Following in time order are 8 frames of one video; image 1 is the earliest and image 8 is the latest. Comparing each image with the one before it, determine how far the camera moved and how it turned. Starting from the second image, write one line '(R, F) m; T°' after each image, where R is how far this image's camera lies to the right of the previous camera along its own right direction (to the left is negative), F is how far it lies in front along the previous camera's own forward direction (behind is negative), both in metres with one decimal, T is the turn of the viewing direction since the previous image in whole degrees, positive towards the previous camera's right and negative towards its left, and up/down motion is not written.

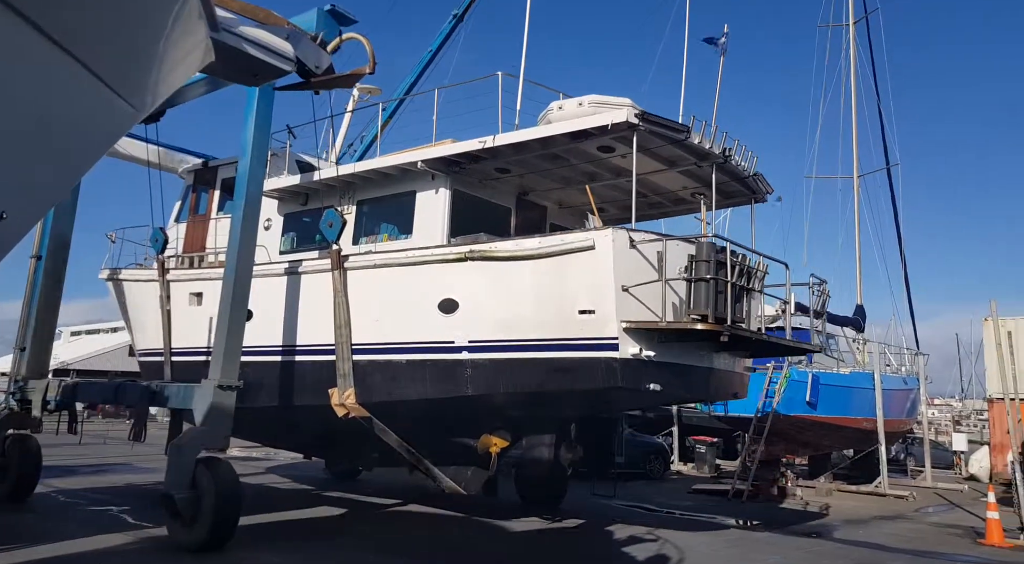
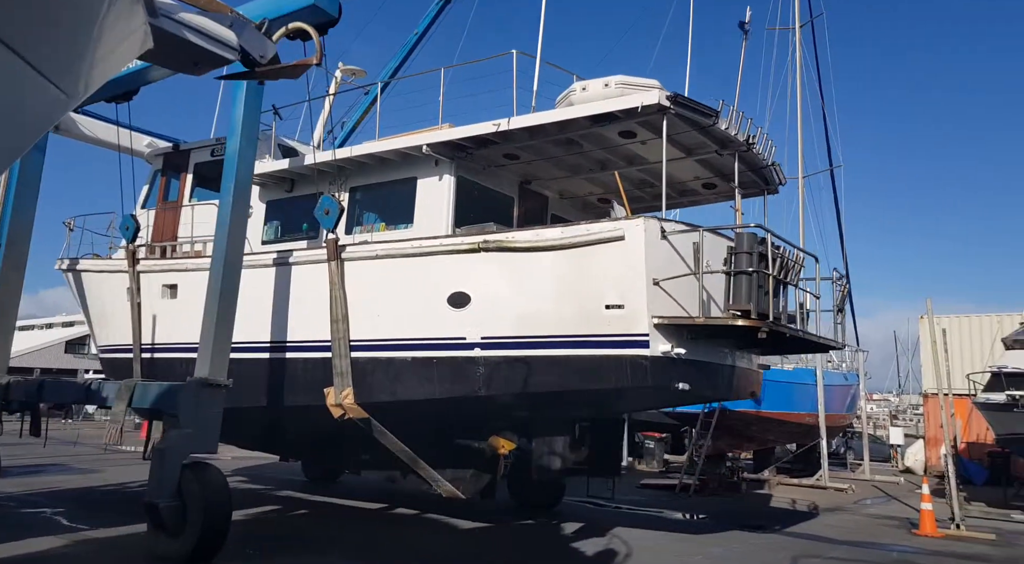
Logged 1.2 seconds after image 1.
(-0.5, +0.4) m; +4°
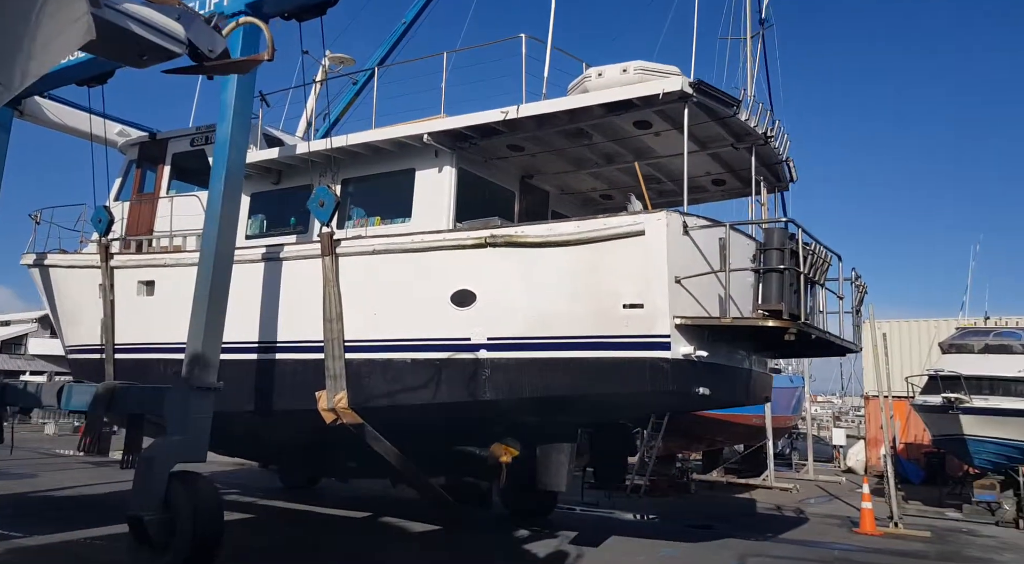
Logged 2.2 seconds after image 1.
(-0.3, +0.3) m; +2°
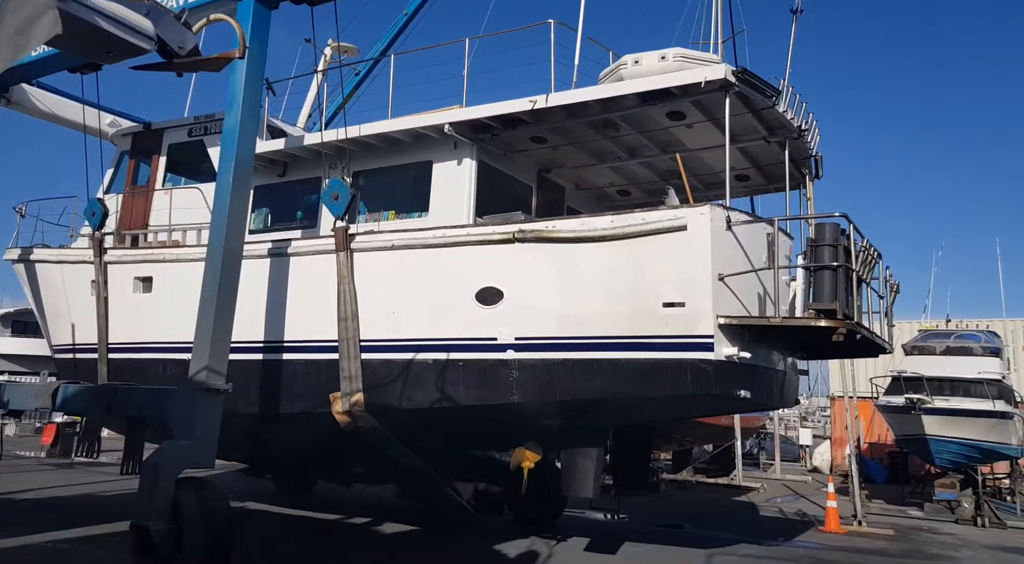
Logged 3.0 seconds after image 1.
(-0.4, +0.3) m; +2°
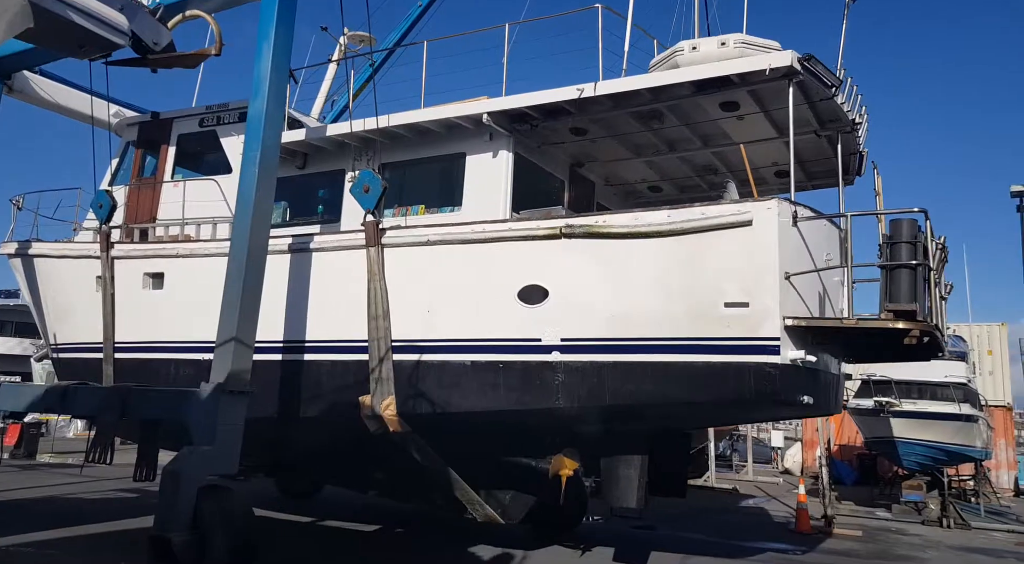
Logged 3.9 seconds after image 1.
(-0.4, +0.3) m; +1°
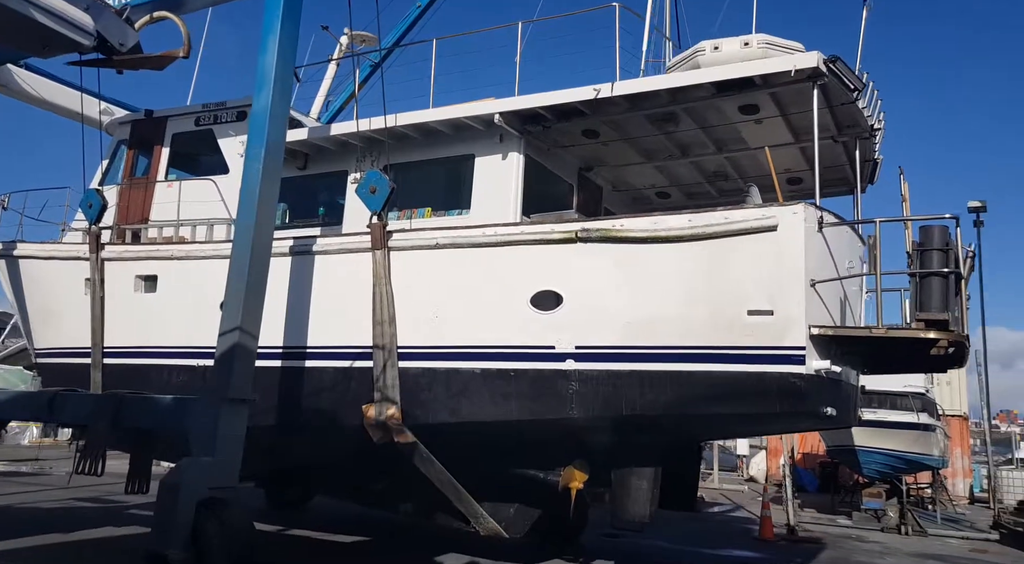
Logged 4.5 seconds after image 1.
(-0.2, +0.2) m; +1°
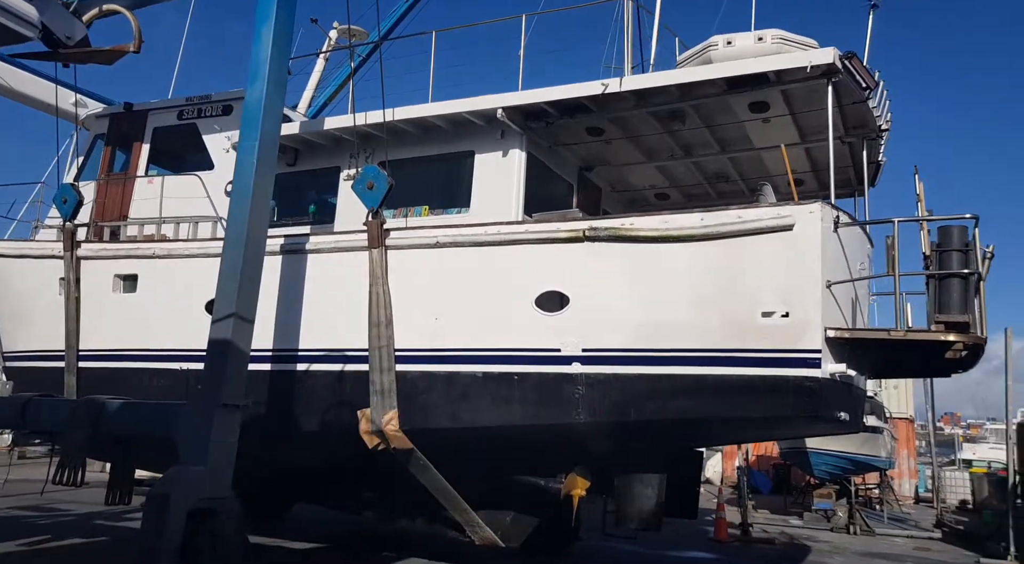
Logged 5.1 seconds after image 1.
(-0.2, +0.2) m; +2°
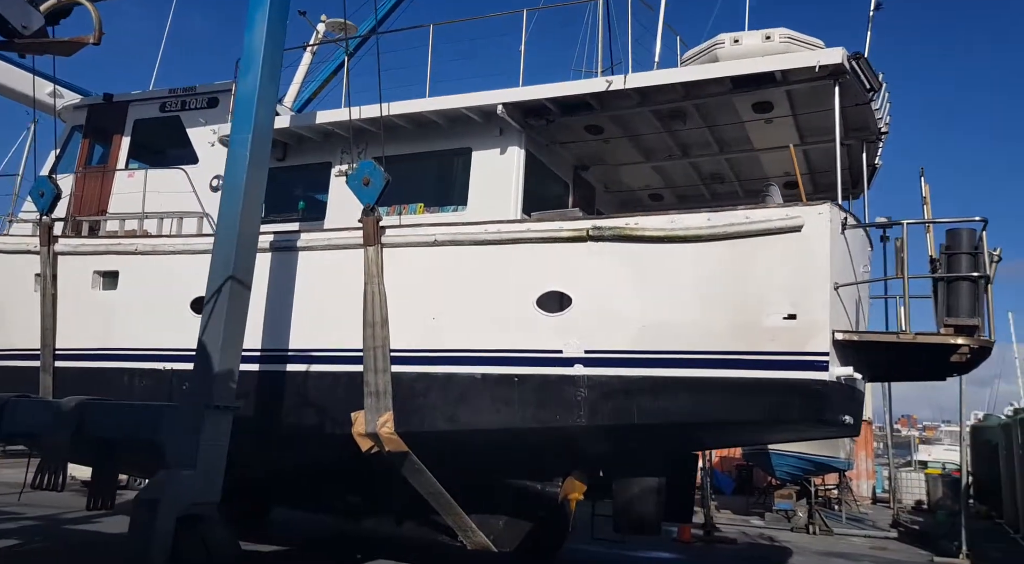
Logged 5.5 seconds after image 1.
(-0.2, +0.1) m; +2°
